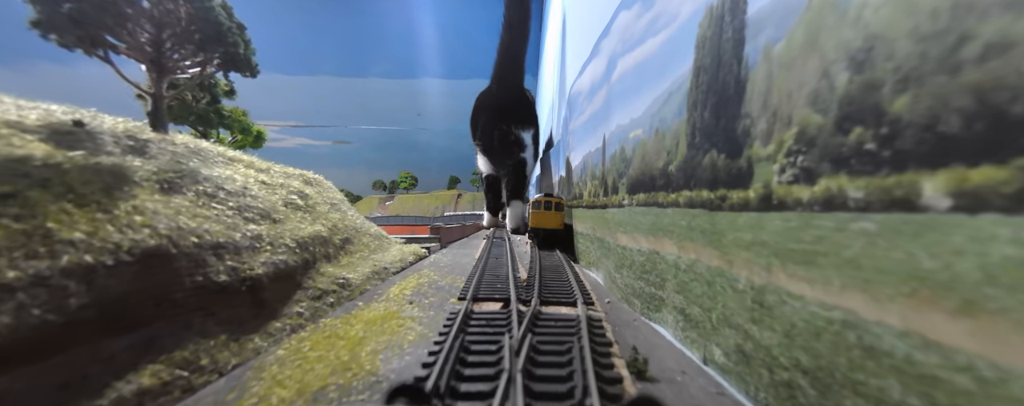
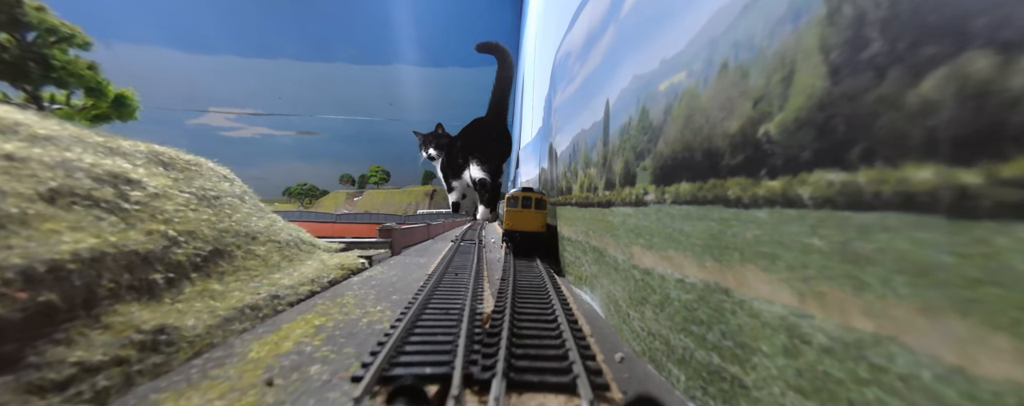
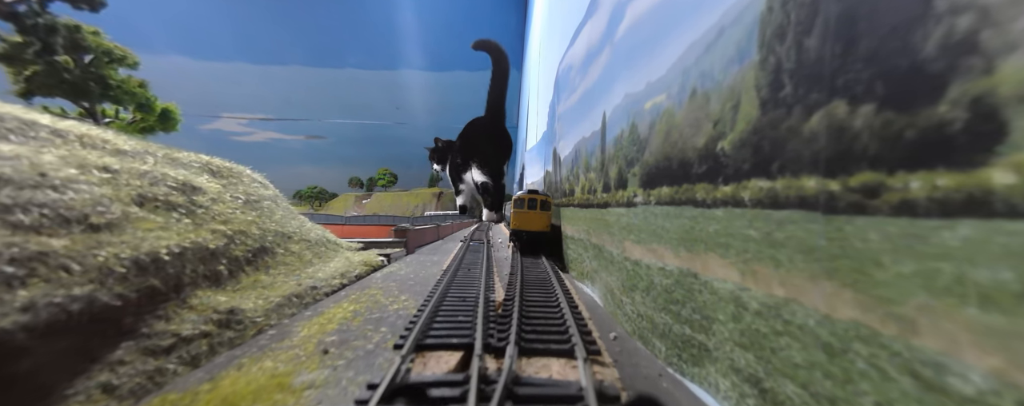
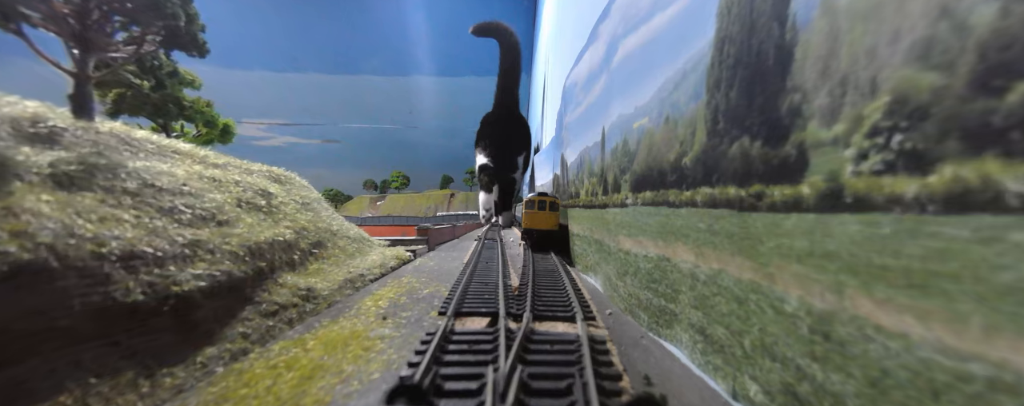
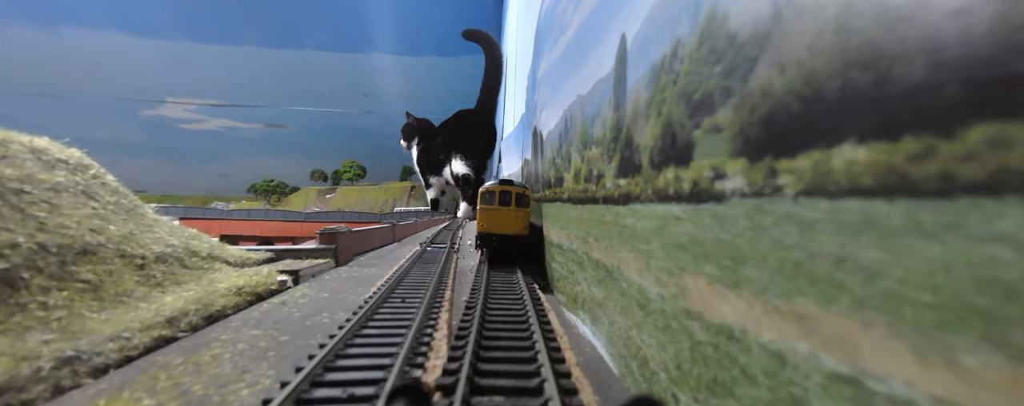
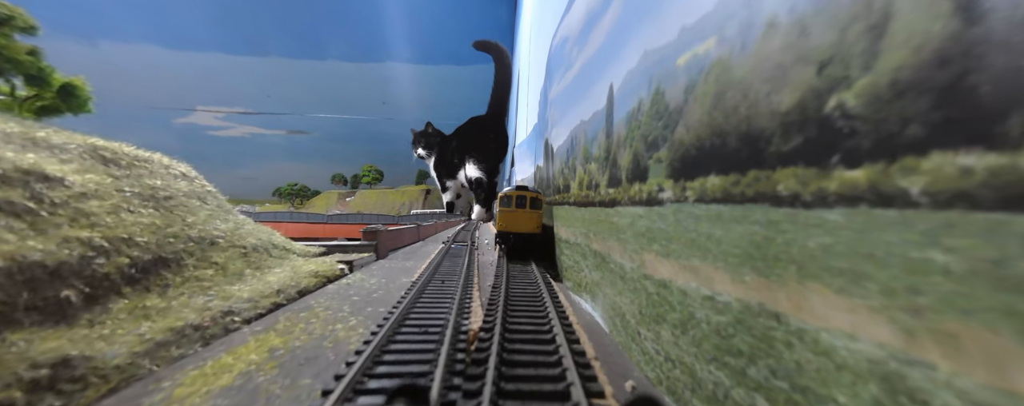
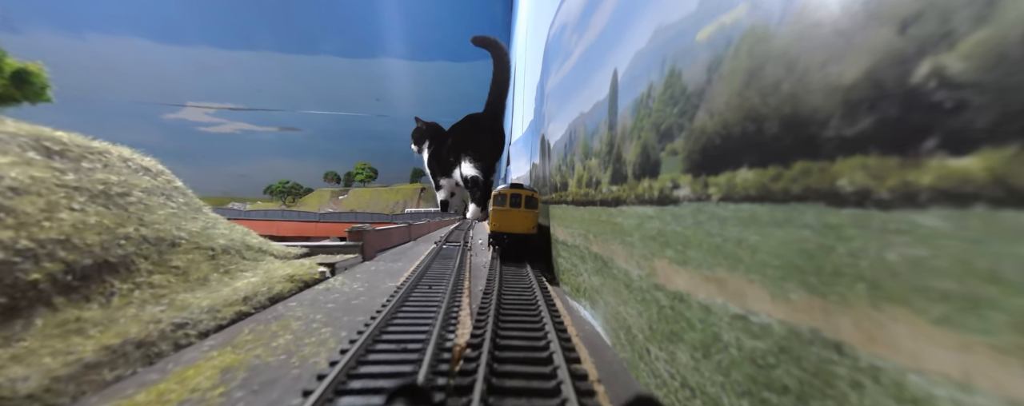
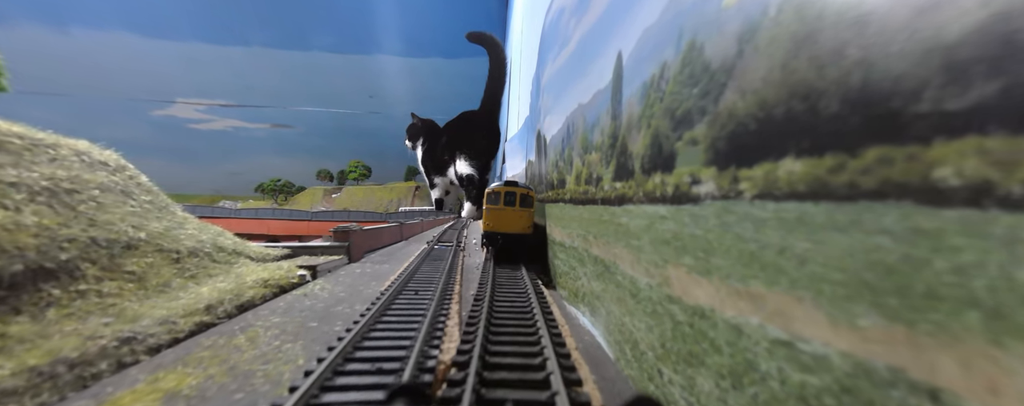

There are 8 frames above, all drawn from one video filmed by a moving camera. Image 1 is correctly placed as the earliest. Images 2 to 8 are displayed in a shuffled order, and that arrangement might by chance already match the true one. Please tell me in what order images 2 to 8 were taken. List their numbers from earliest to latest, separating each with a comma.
4, 3, 2, 6, 7, 8, 5
